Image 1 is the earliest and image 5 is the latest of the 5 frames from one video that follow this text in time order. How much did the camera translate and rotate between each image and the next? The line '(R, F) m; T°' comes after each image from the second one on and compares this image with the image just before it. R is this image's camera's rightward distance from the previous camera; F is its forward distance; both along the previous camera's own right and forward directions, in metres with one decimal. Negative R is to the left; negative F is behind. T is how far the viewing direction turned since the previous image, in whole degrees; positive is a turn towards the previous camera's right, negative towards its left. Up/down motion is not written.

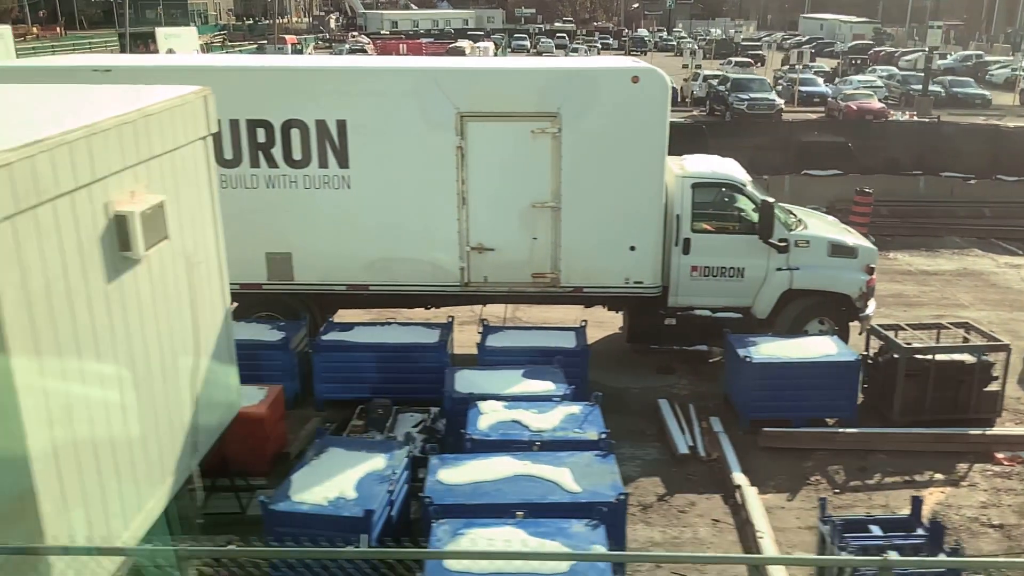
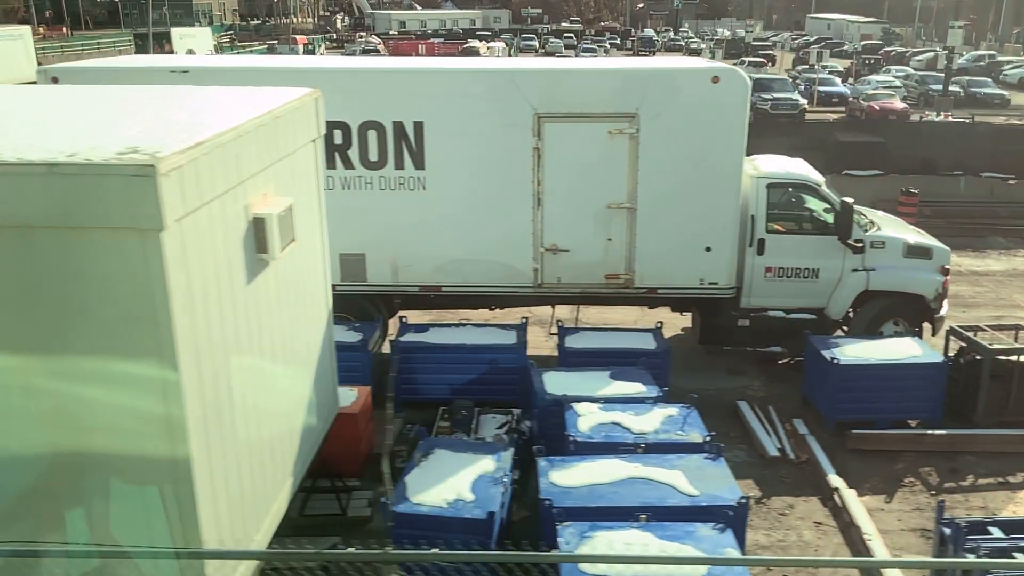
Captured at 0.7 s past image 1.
(-1.0, 0.0) m; 0°
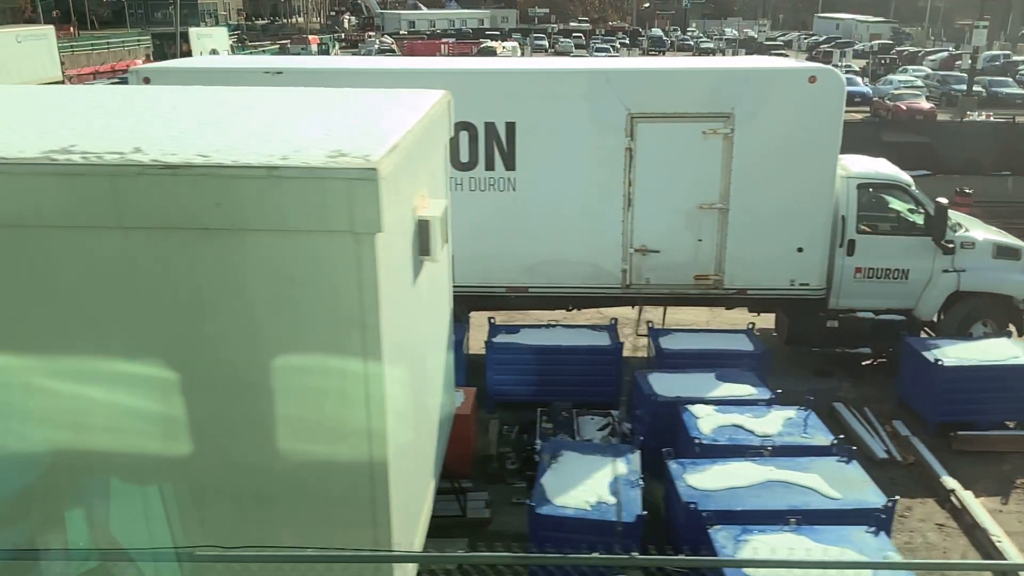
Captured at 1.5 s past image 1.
(-1.2, 0.0) m; 0°
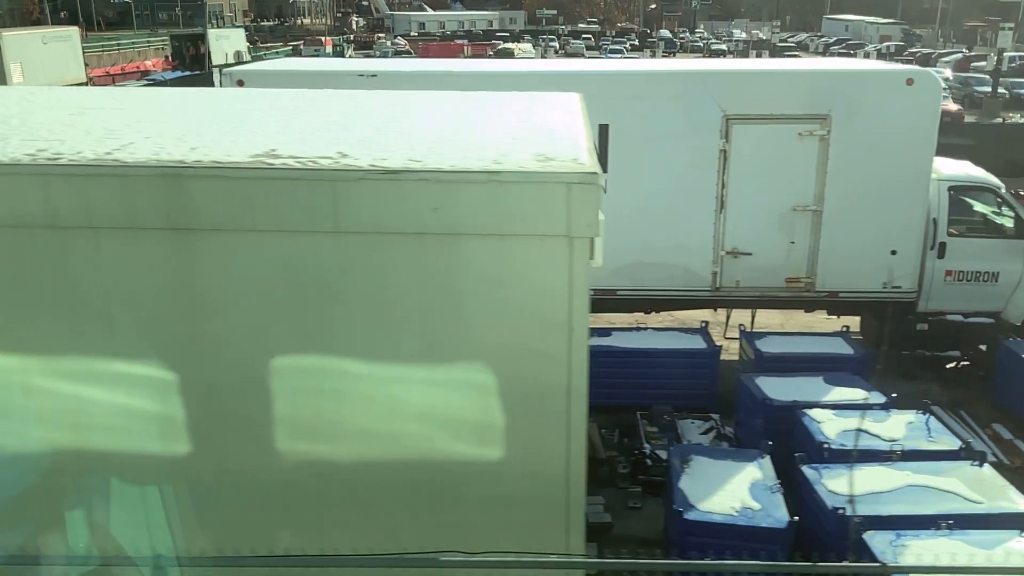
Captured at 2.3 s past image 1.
(-1.2, 0.0) m; 0°
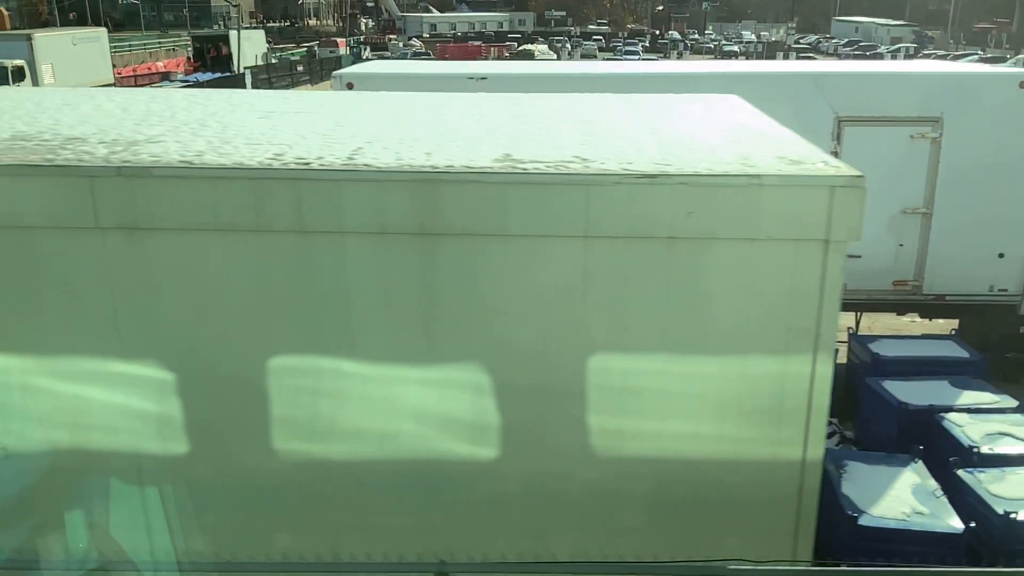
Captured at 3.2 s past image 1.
(-1.5, 0.0) m; 0°
